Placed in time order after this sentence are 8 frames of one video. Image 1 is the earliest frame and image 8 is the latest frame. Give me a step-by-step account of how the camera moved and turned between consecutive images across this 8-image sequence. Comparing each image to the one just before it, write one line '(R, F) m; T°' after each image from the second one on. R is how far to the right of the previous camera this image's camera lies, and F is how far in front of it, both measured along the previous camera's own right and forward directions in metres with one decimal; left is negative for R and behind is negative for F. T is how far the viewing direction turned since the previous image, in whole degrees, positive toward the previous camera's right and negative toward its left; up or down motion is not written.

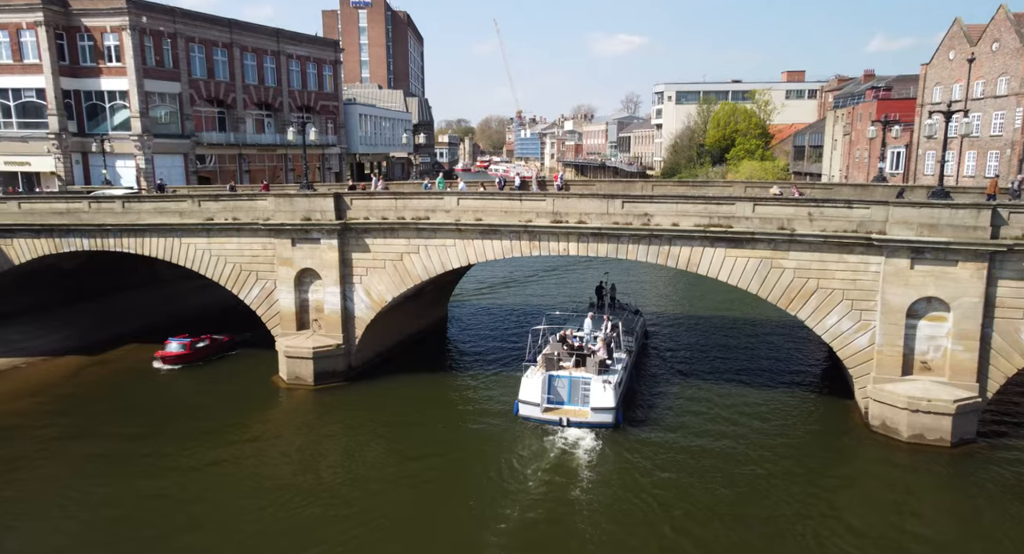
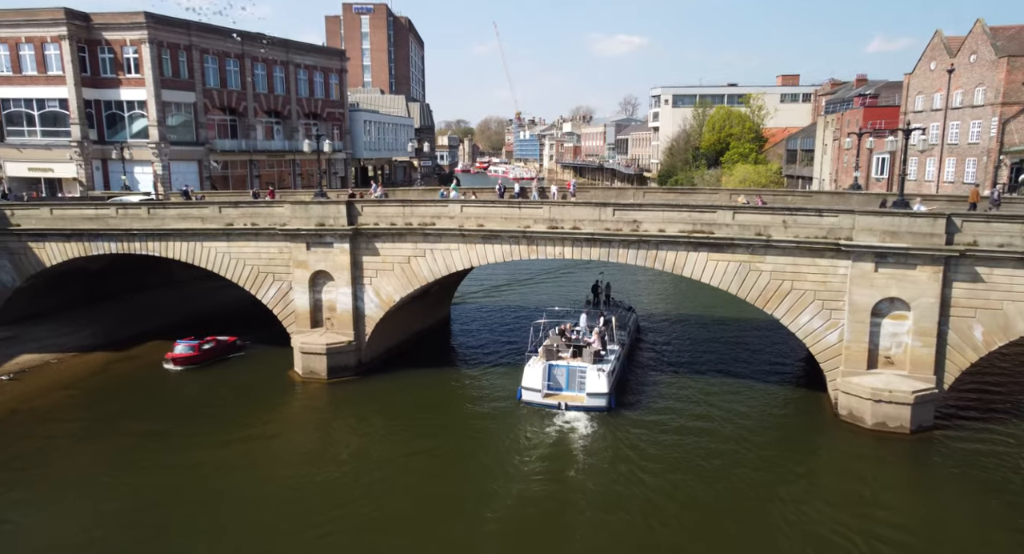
(0.0, -1.7) m; 0°
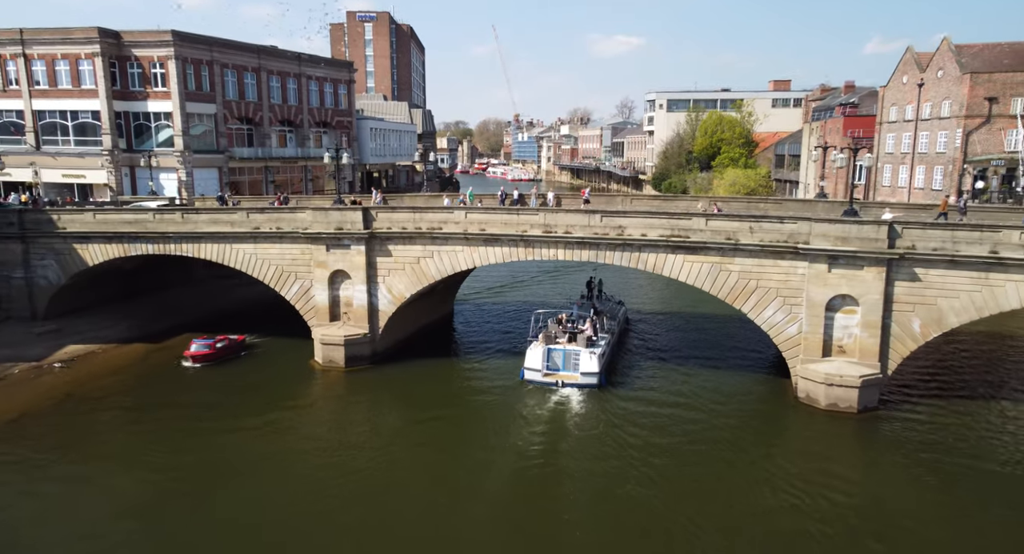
(0.0, -2.7) m; 0°
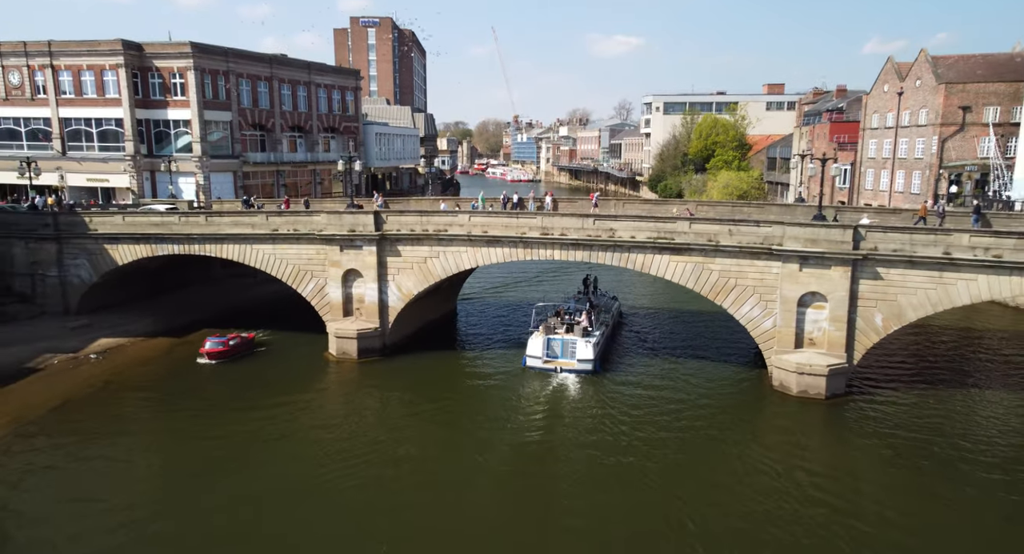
(0.0, -2.2) m; 0°
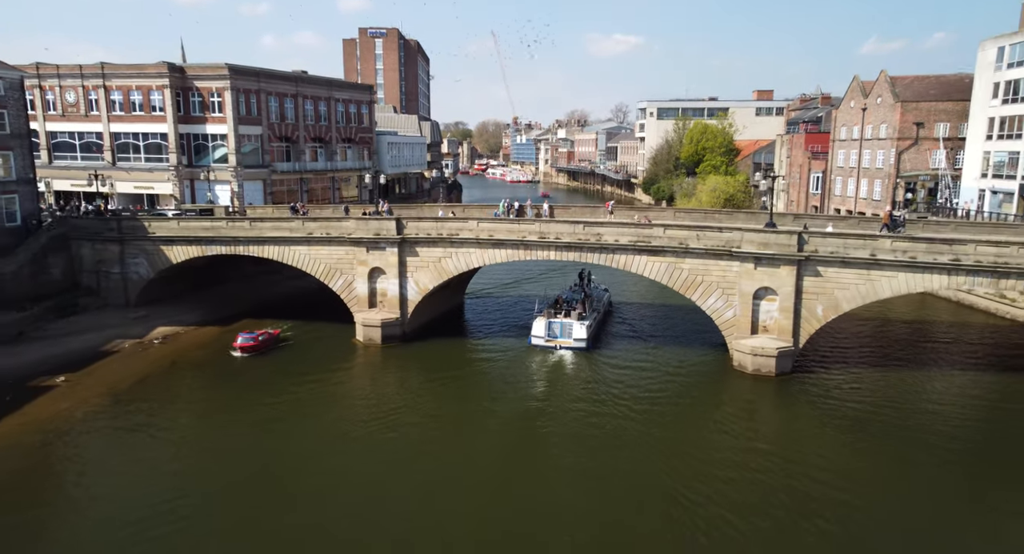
(-0.2, -4.7) m; 0°
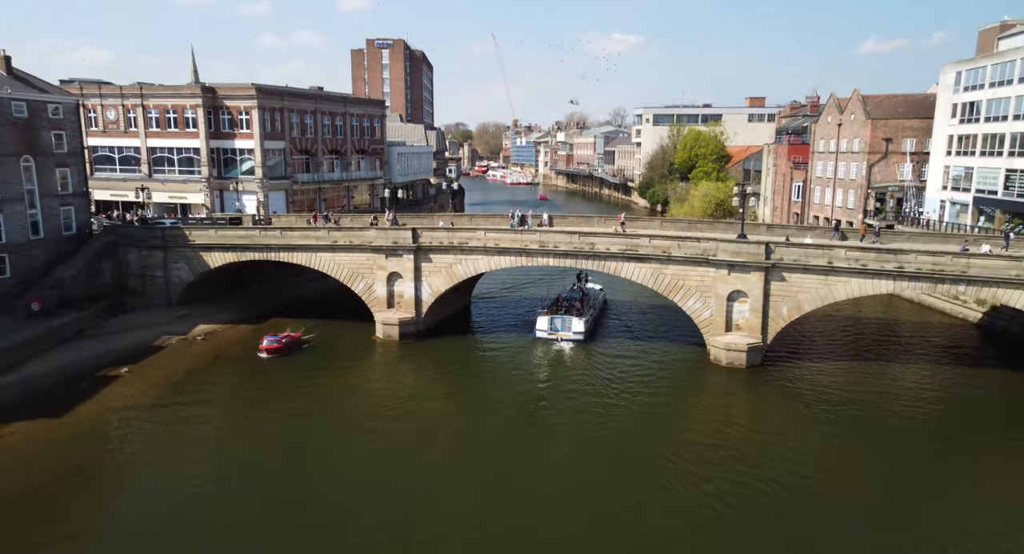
(-0.2, -4.0) m; 0°
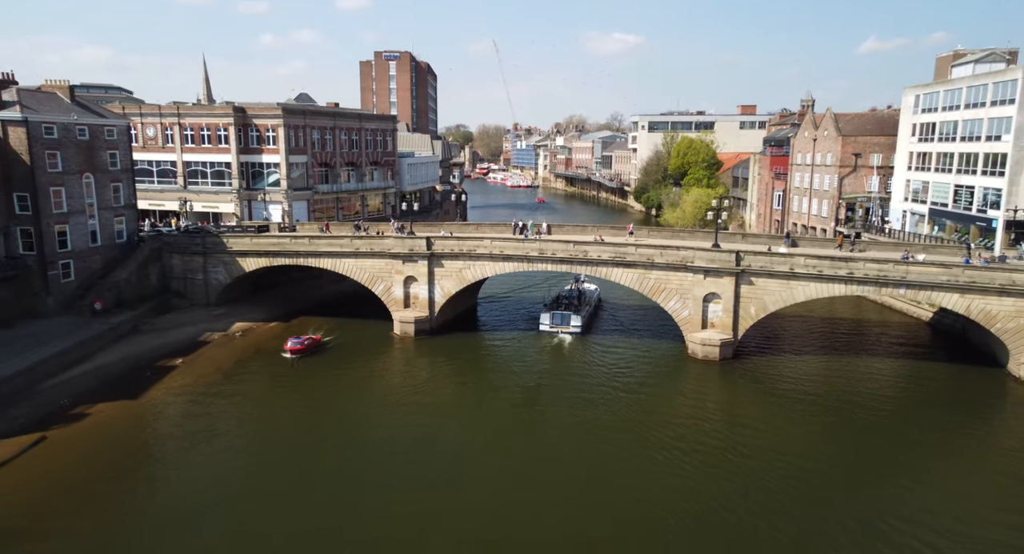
(-0.2, -4.7) m; 0°
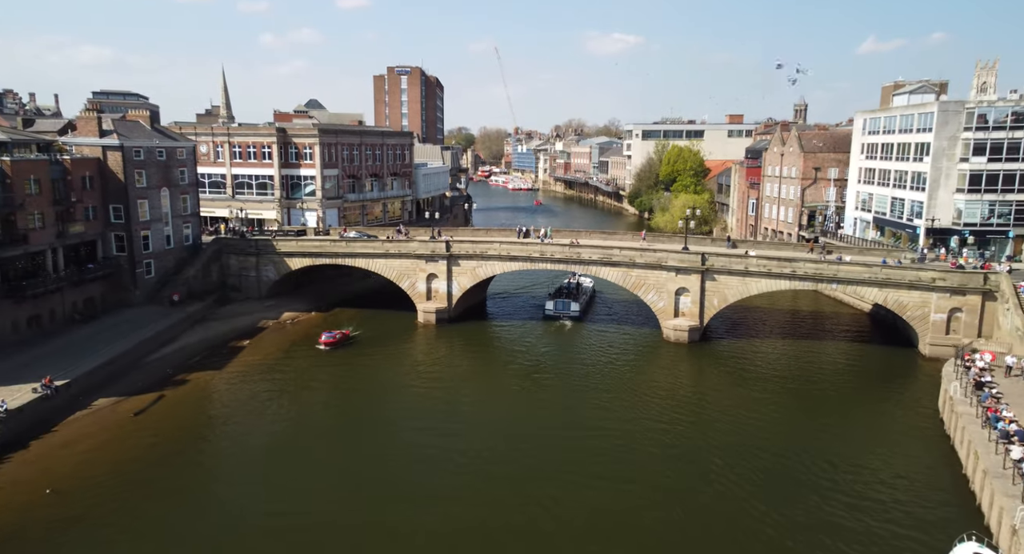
(-0.4, -8.0) m; 0°
